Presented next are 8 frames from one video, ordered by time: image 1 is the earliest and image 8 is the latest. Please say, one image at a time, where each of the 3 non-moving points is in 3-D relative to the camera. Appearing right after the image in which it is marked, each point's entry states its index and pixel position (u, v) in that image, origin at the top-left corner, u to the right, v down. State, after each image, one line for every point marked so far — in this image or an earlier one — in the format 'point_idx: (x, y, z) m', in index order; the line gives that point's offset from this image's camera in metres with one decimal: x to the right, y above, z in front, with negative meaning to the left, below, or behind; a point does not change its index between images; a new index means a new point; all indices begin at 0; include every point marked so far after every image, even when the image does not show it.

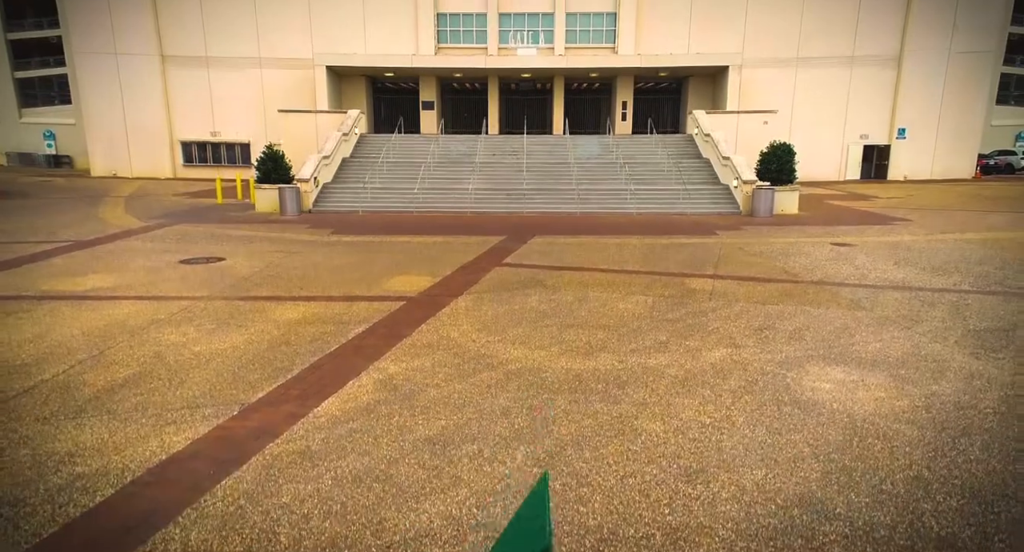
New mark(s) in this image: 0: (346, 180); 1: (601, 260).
0: (-4.9, +2.7, +17.1) m
1: (+1.4, +0.2, +9.2) m
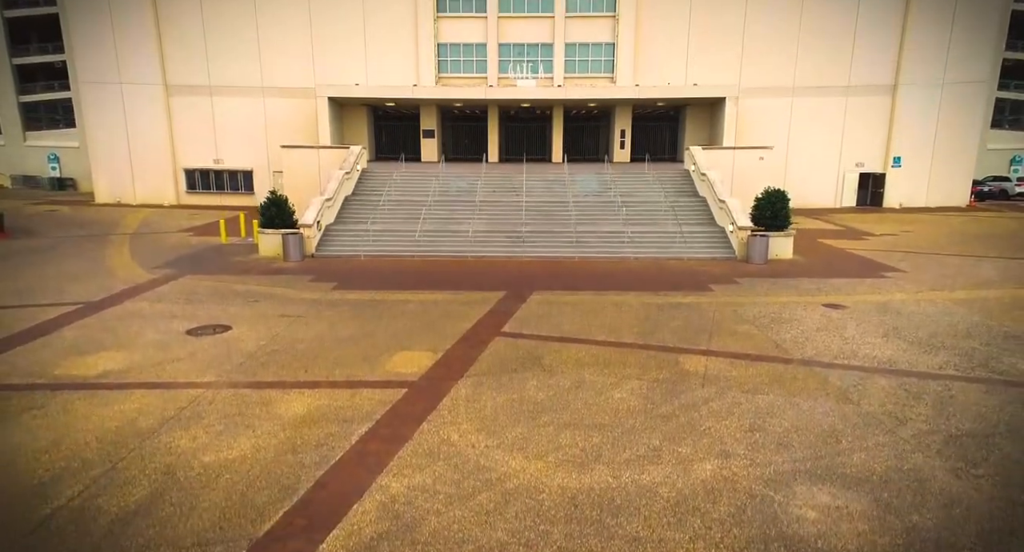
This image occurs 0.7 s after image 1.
0: (-4.9, +1.6, +17.3) m
1: (+1.4, -0.8, +9.4) m
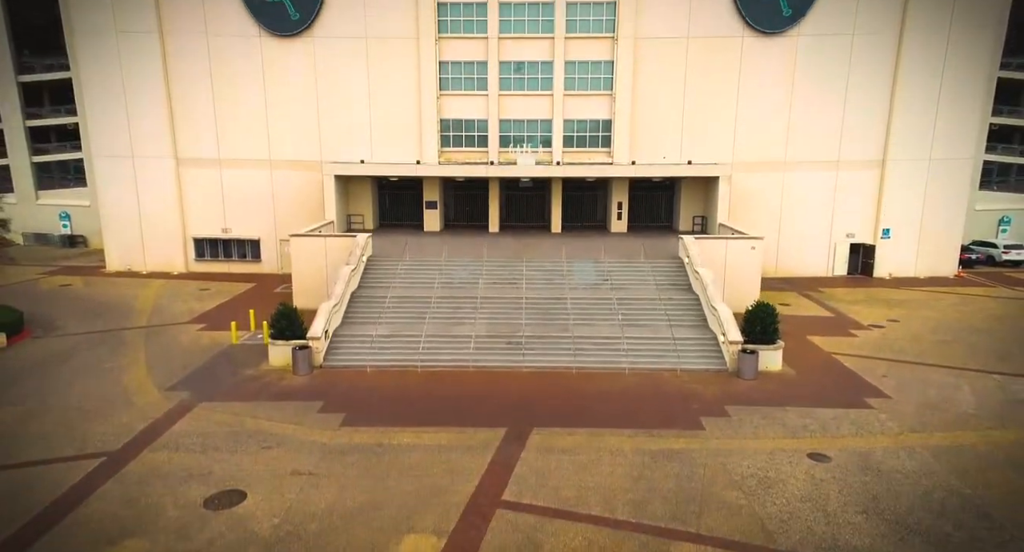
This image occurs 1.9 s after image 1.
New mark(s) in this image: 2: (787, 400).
0: (-4.9, -1.5, +17.9) m
1: (+1.4, -3.7, +9.9) m
2: (+6.5, -2.9, +13.8) m
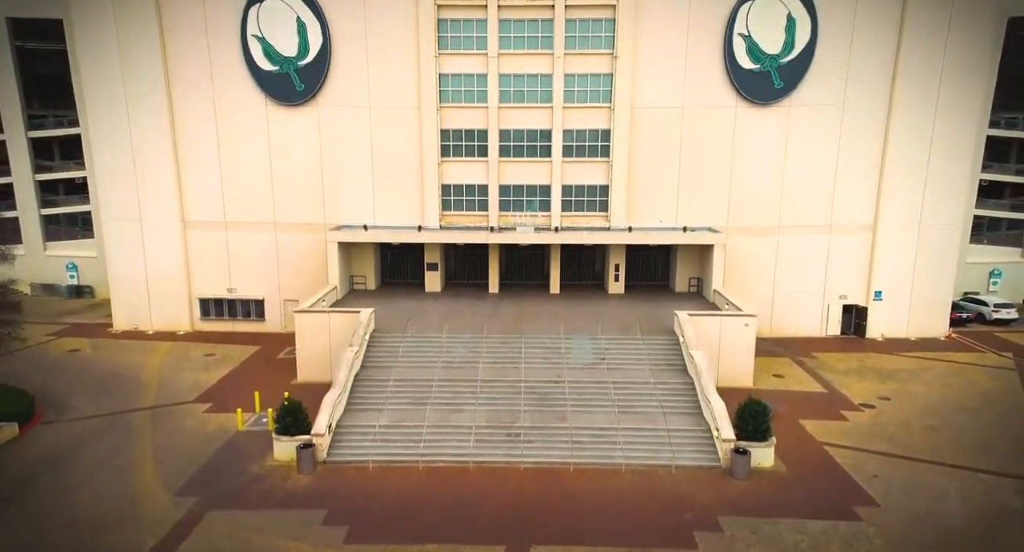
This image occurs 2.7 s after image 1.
0: (-4.9, -4.3, +18.4) m
1: (+1.4, -6.3, +10.3) m
2: (+6.5, -5.7, +14.3) m
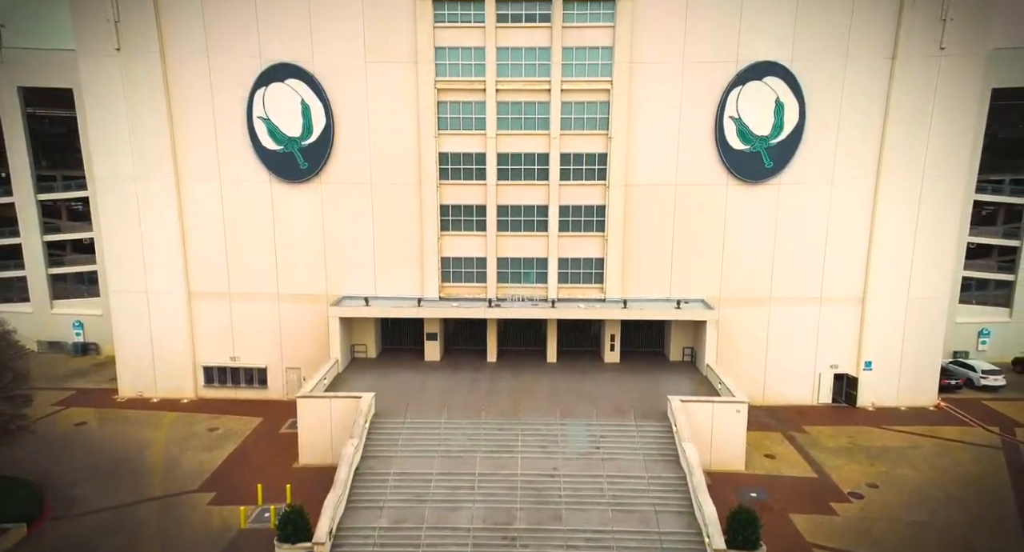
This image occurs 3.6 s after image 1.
0: (-5.0, -7.7, +18.9) m
1: (+1.2, -9.4, +10.8) m
2: (+6.4, -8.9, +14.8) m
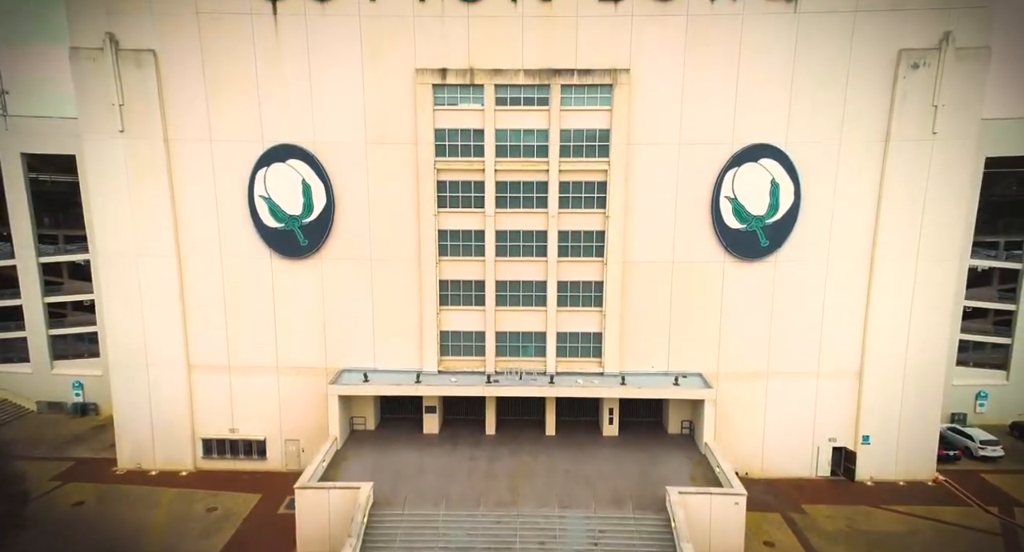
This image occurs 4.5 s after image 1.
0: (-5.1, -11.2, +18.9) m
1: (+1.2, -12.8, +10.8) m
2: (+6.3, -12.4, +14.7) m
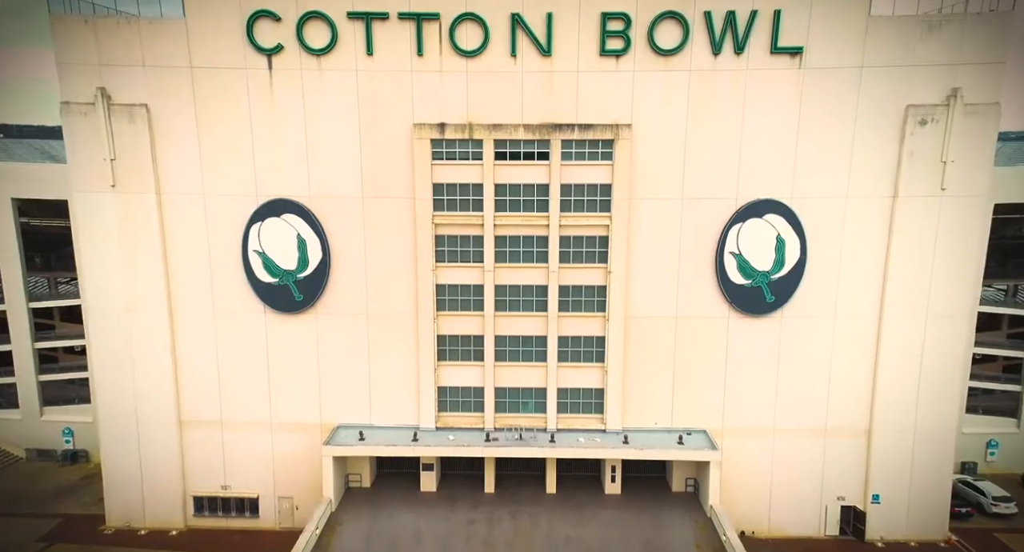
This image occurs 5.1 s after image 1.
0: (-5.1, -13.7, +18.0) m
1: (+1.2, -15.2, +9.9) m
2: (+6.3, -14.8, +13.8) m
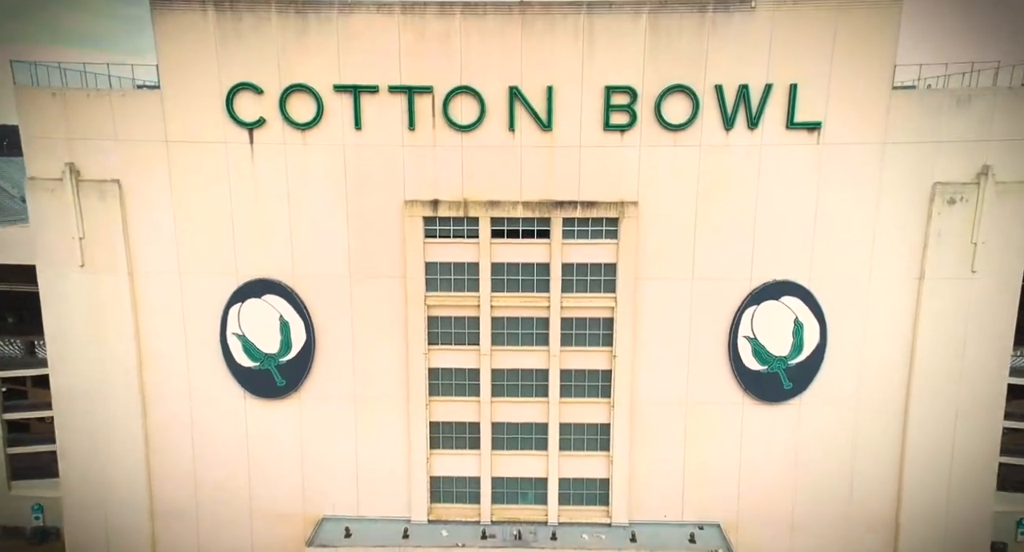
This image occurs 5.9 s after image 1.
0: (-5.2, -17.2, +15.7) m
1: (+1.1, -18.5, +7.5) m
2: (+6.2, -18.2, +11.5) m
